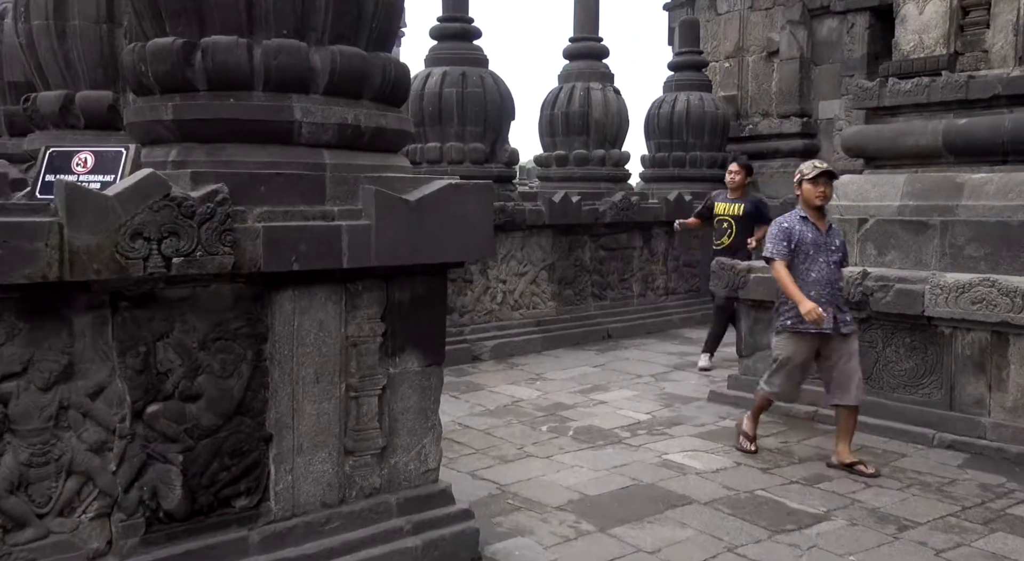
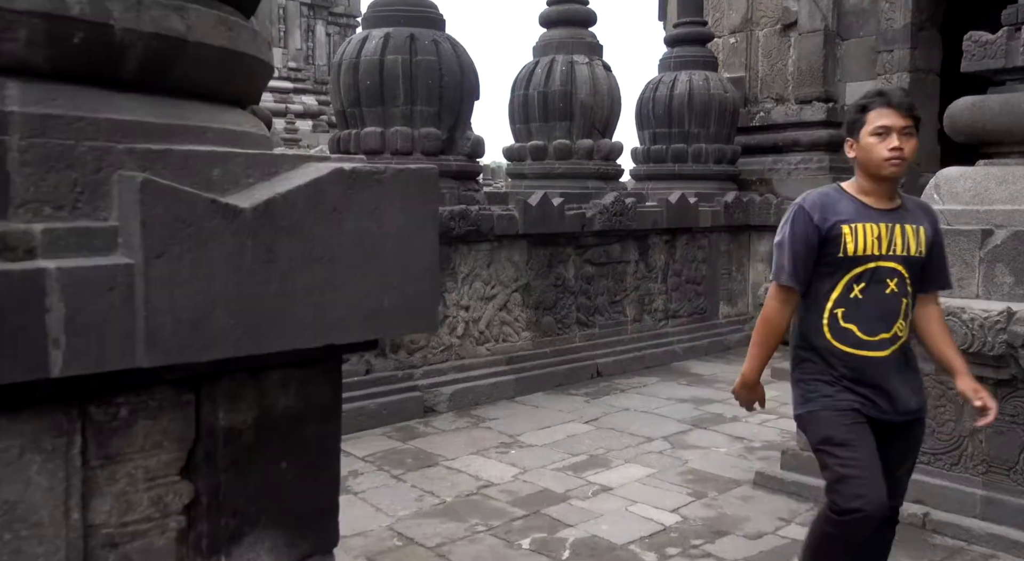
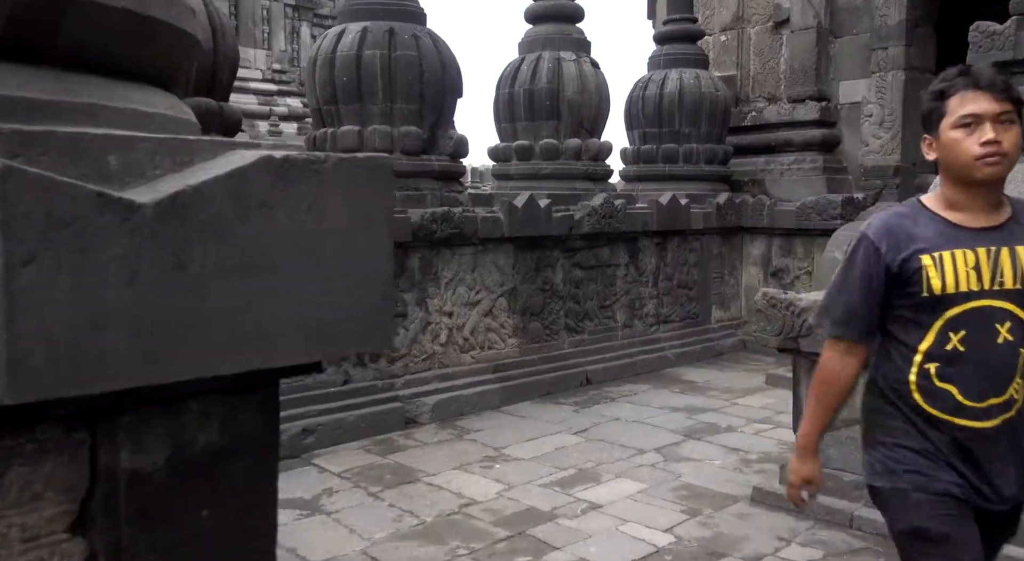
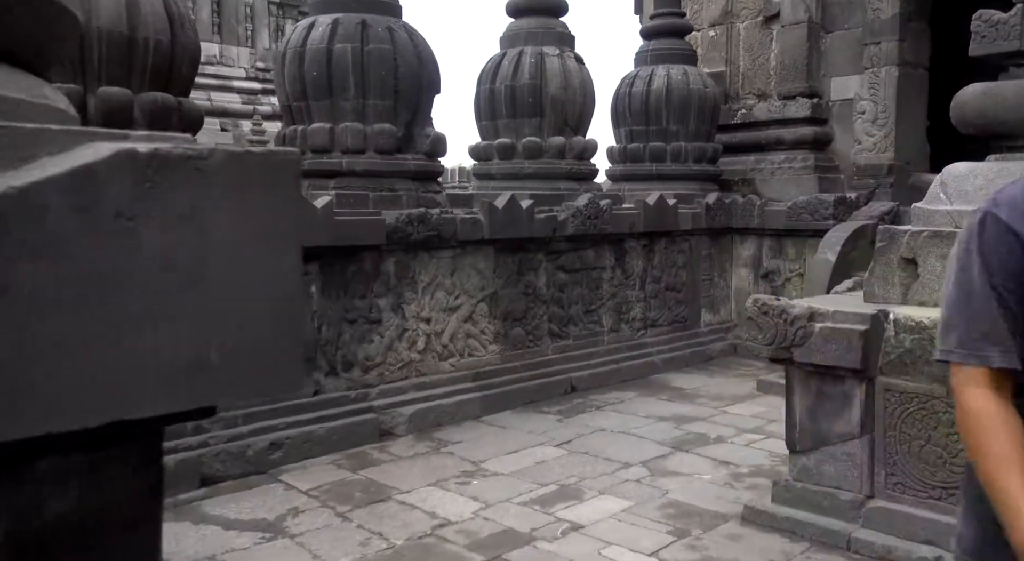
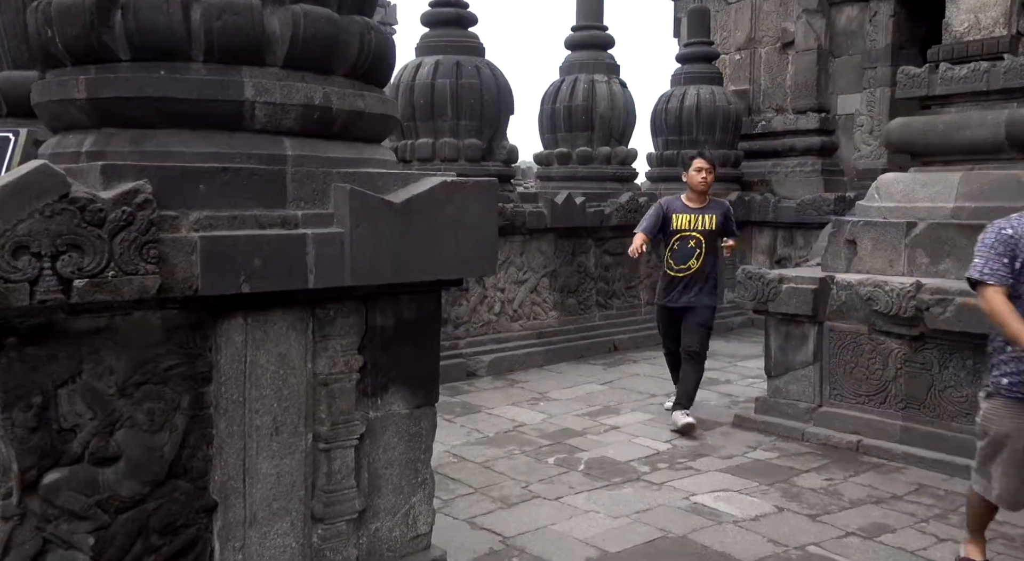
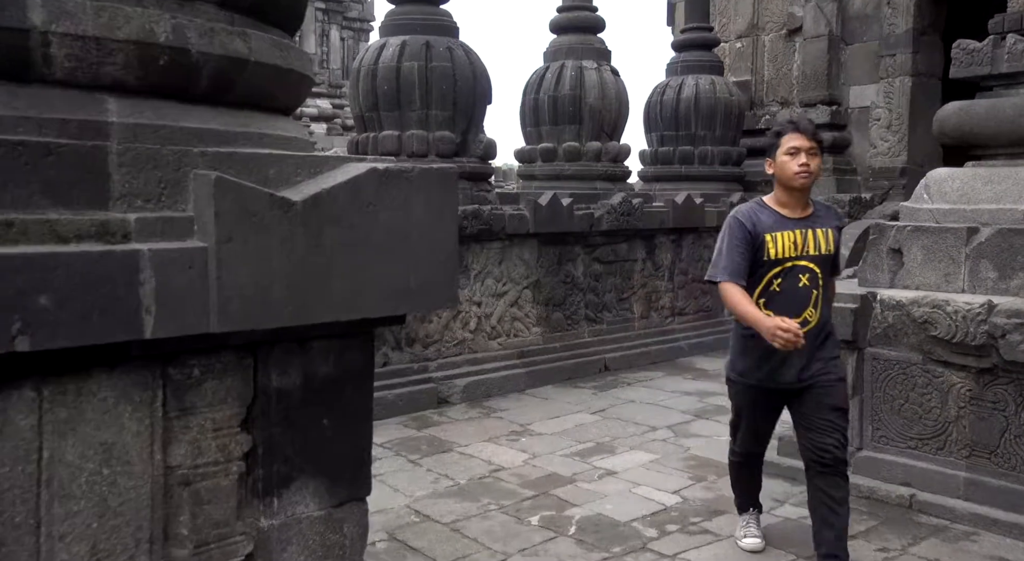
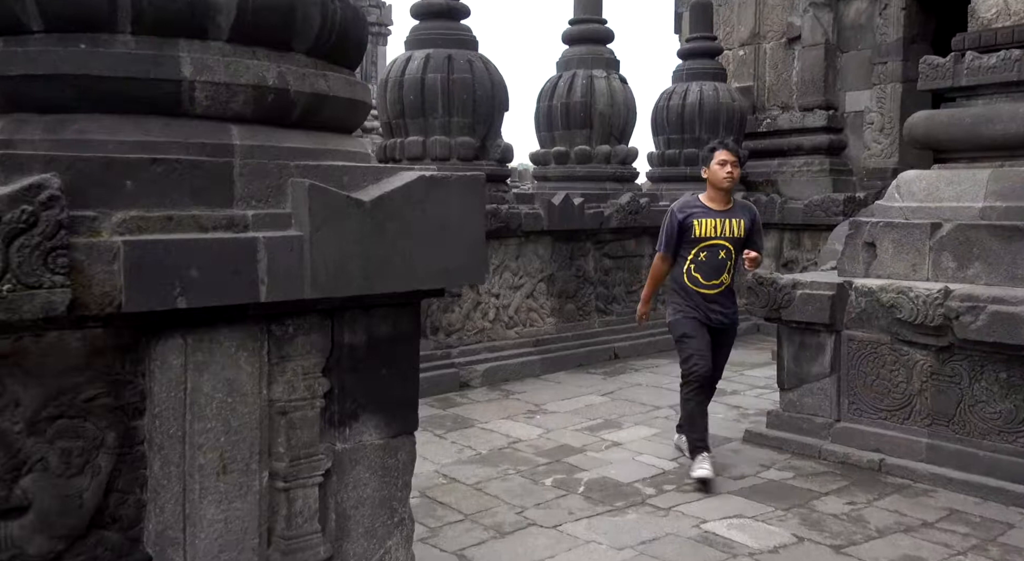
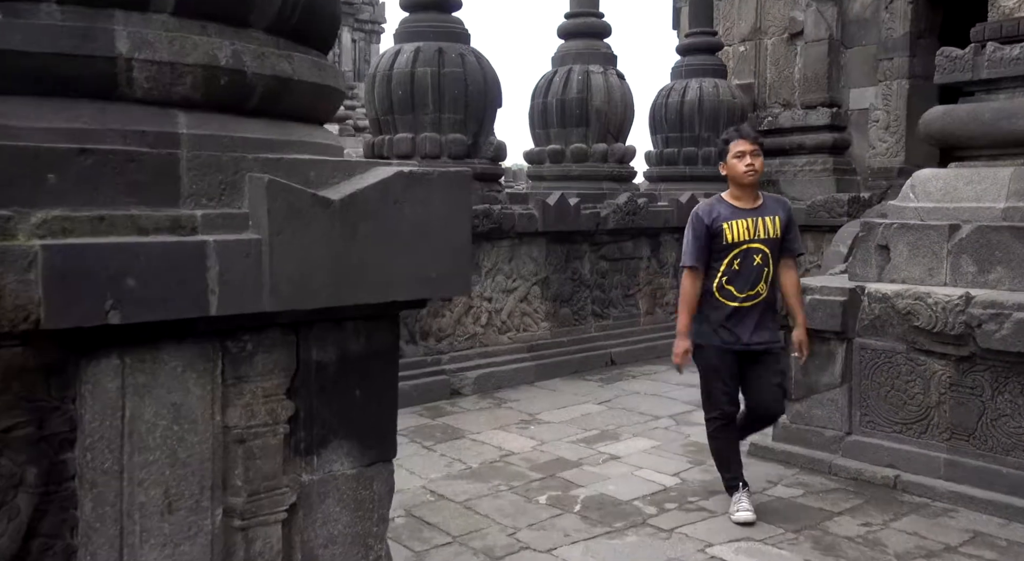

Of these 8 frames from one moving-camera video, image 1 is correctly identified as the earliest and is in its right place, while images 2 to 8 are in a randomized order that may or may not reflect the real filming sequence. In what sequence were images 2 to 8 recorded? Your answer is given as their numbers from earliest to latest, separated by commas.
5, 7, 8, 6, 2, 3, 4
